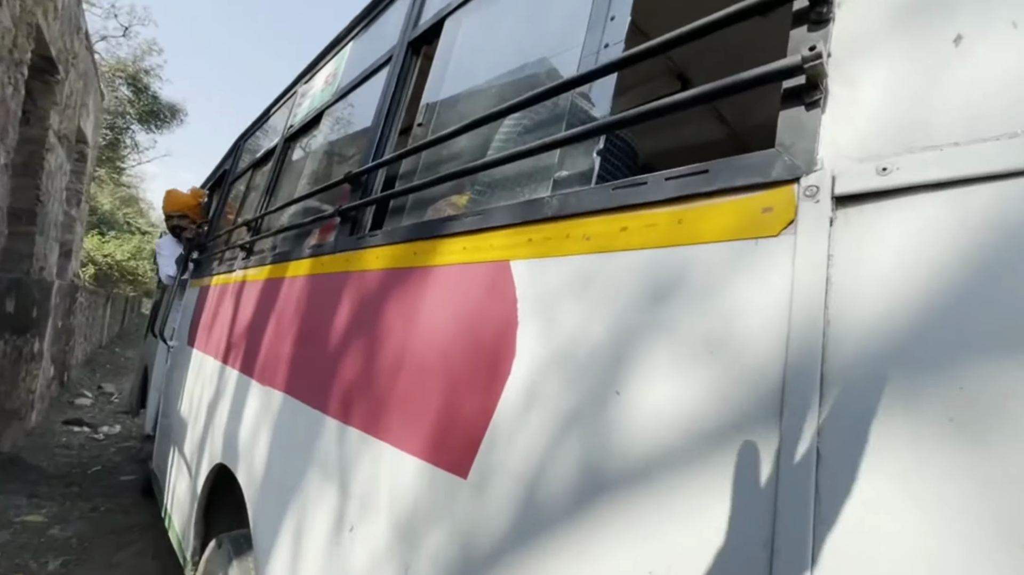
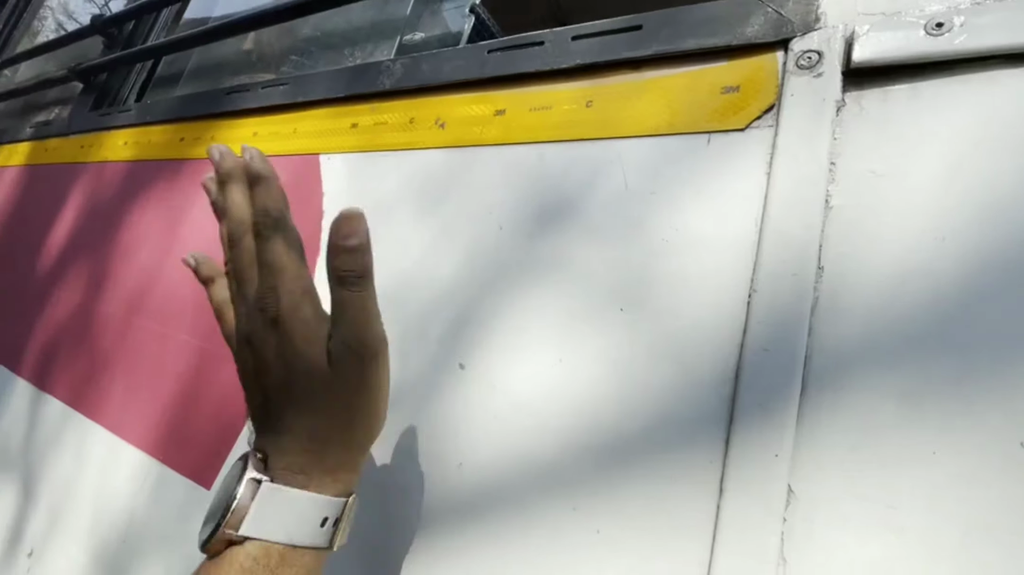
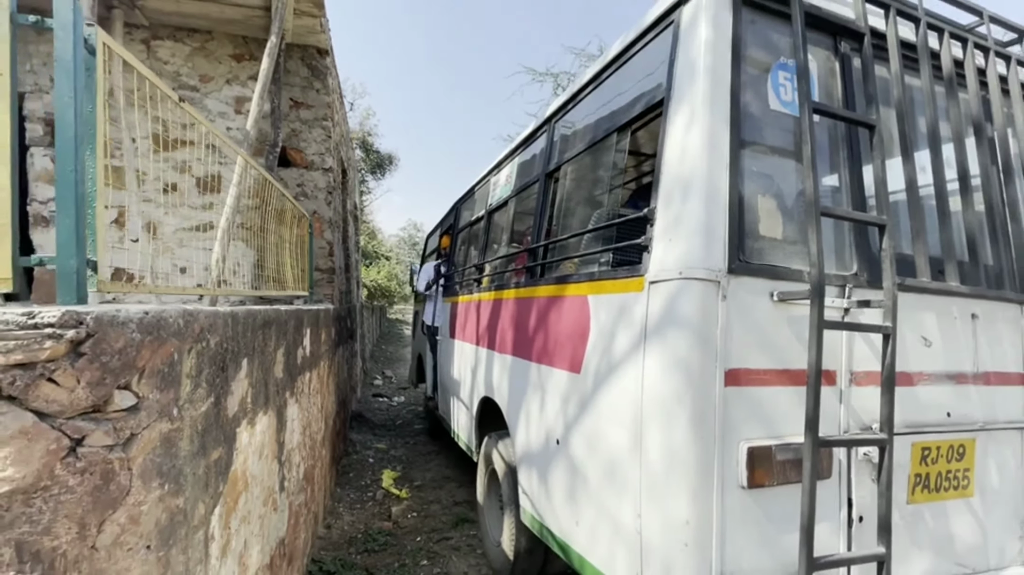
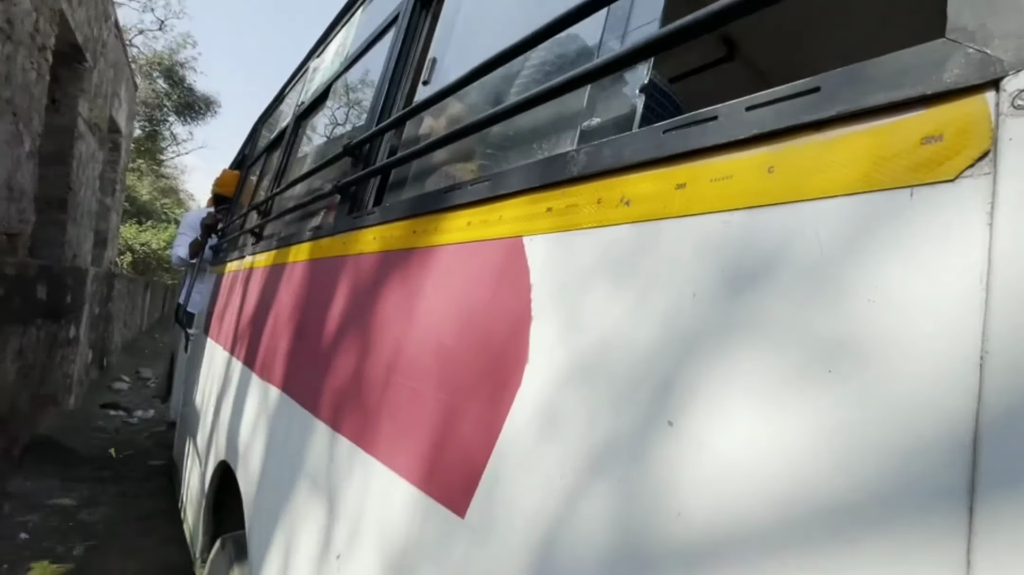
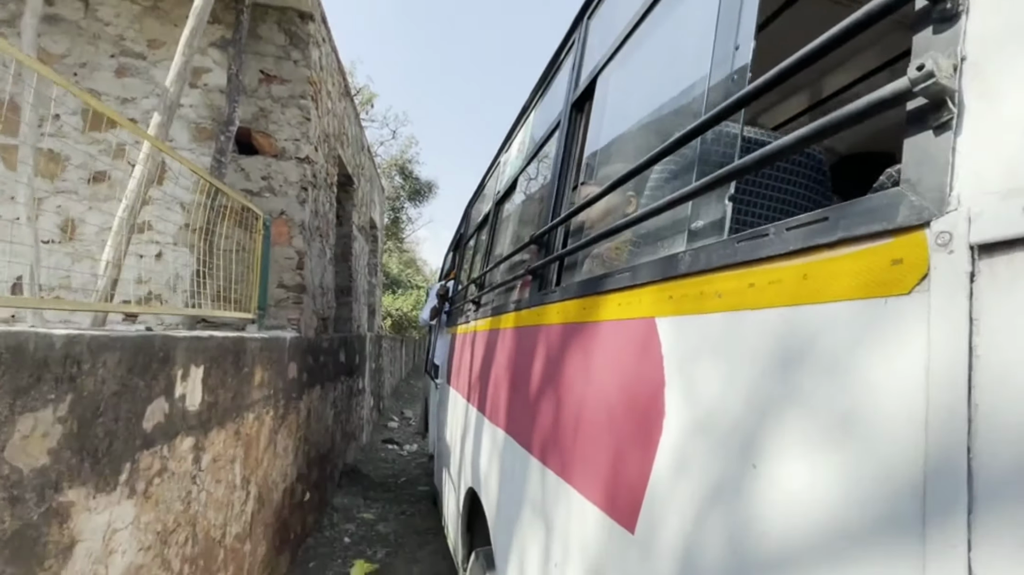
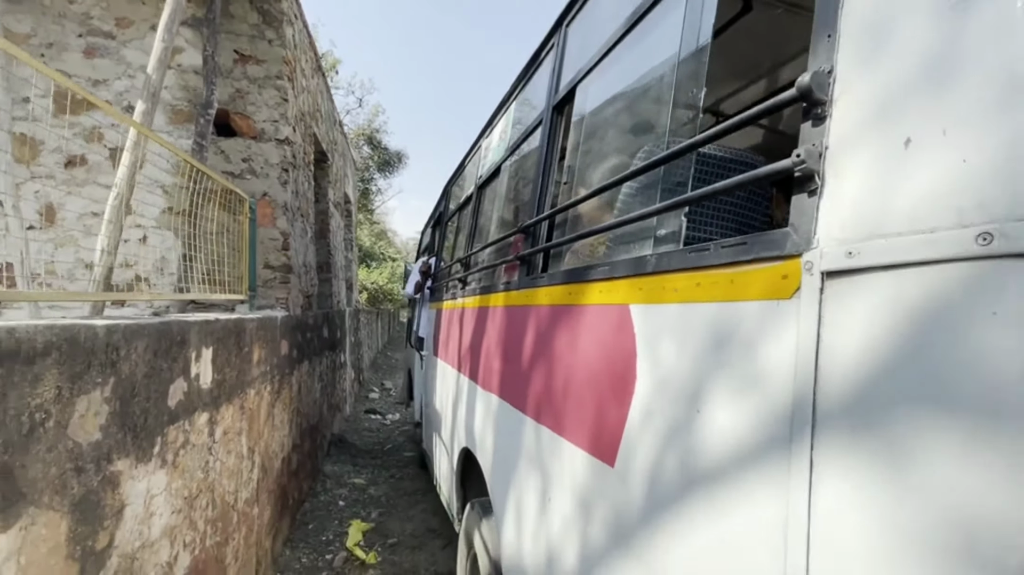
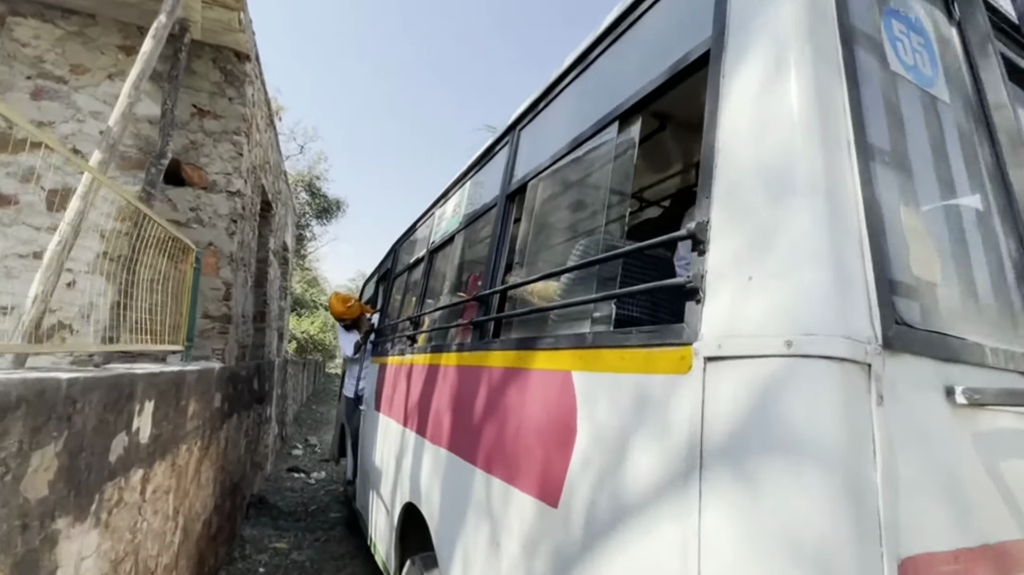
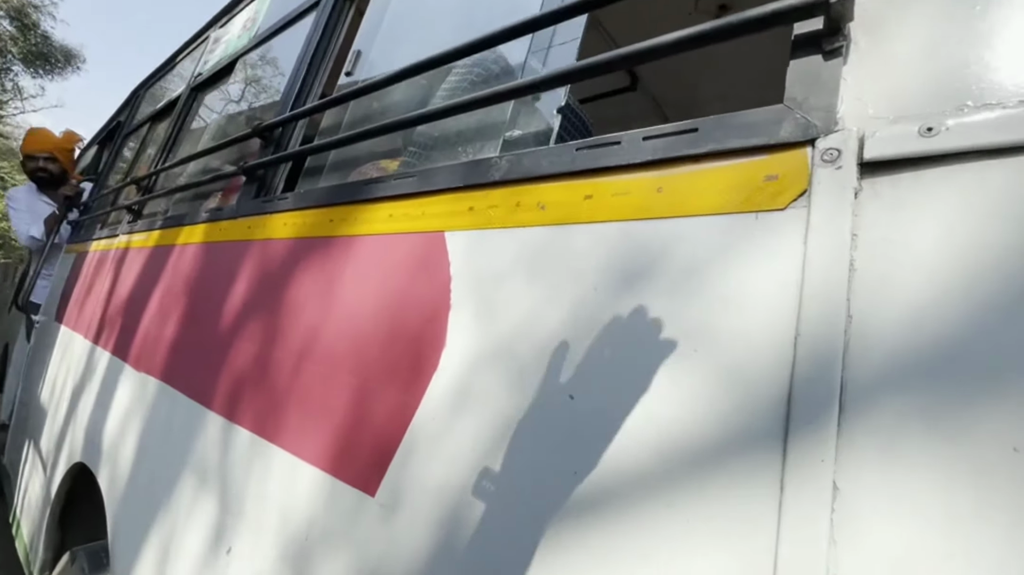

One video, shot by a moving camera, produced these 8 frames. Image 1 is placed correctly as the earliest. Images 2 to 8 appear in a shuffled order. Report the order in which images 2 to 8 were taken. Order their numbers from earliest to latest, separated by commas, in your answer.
8, 2, 4, 5, 6, 3, 7
